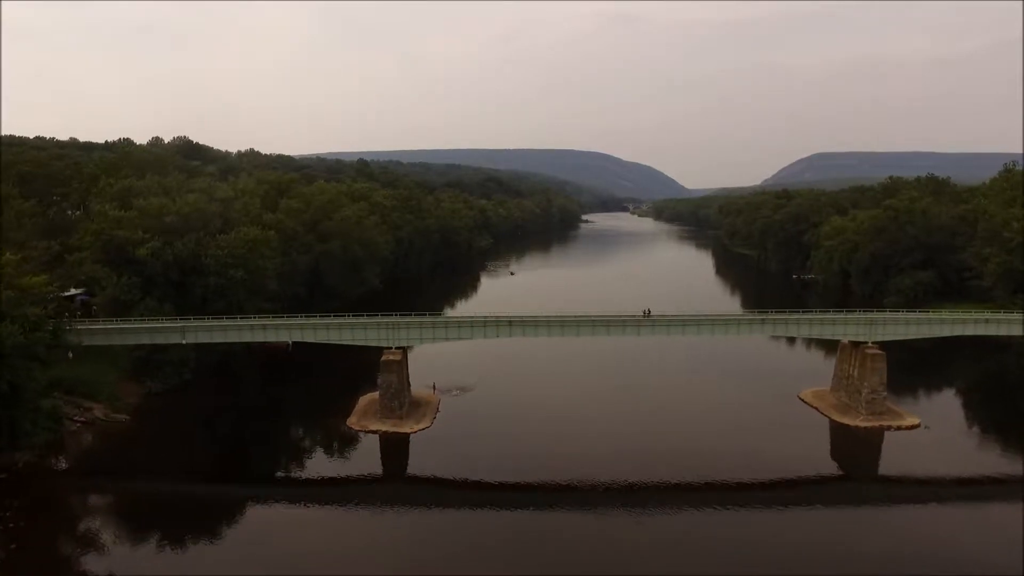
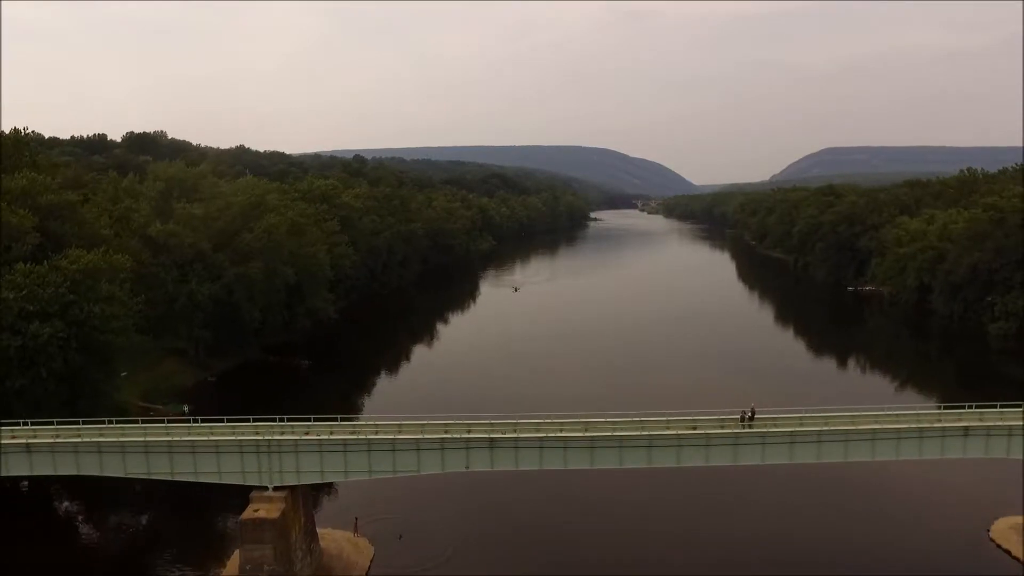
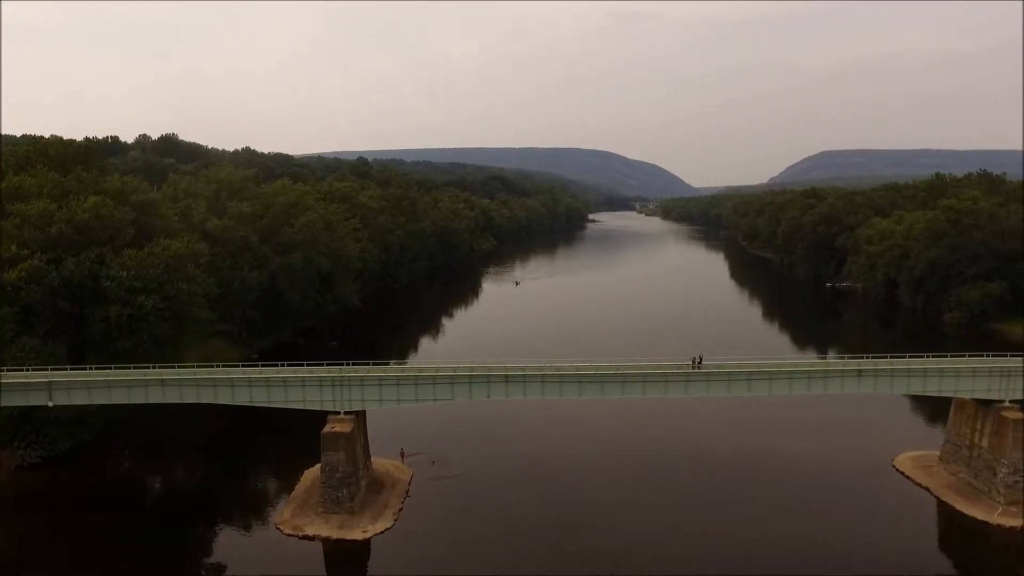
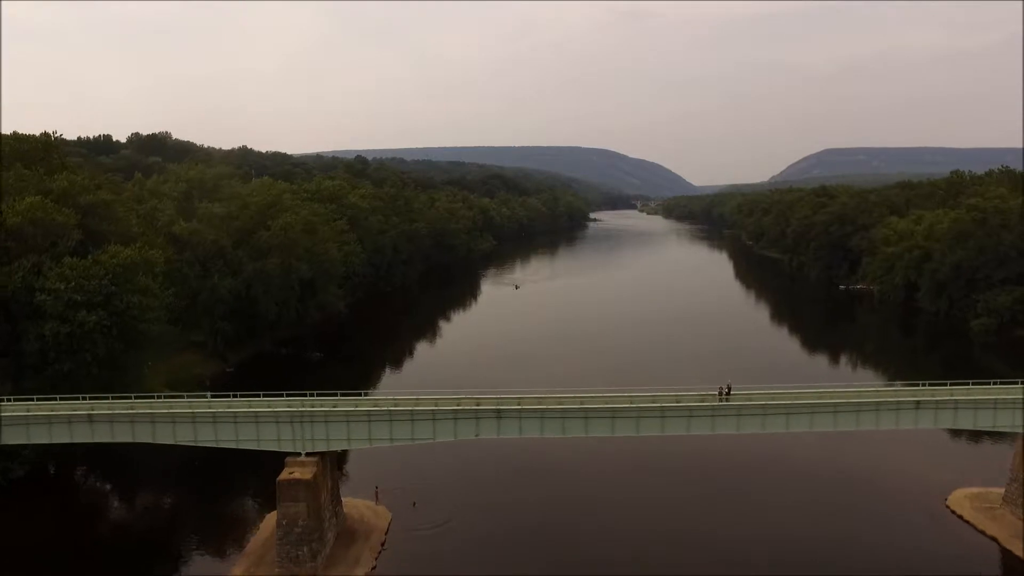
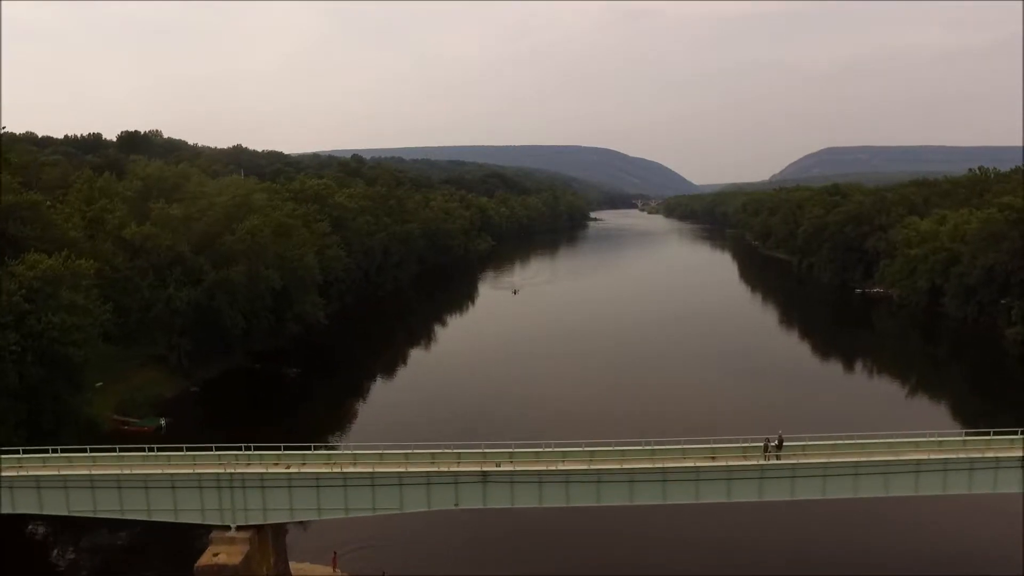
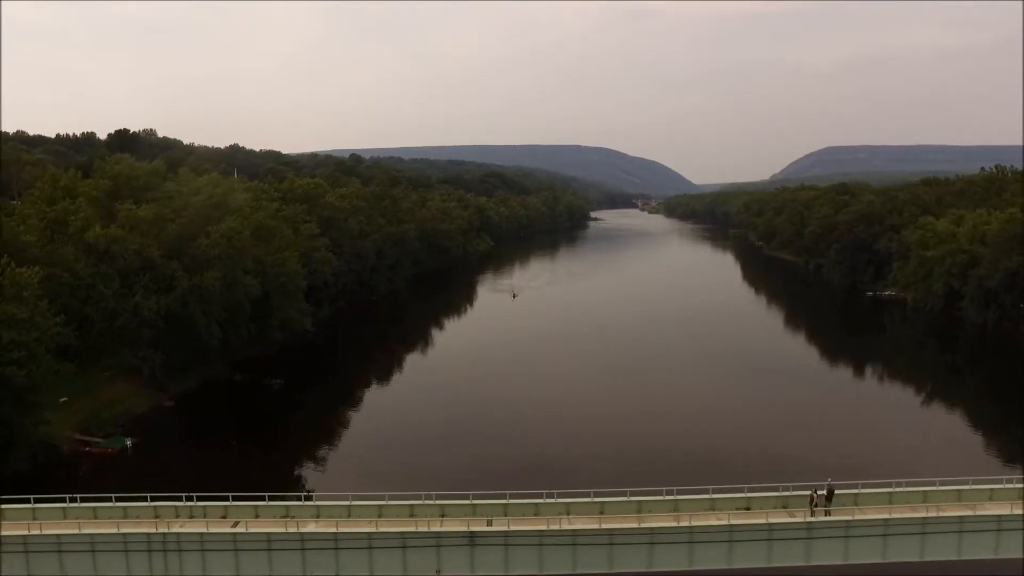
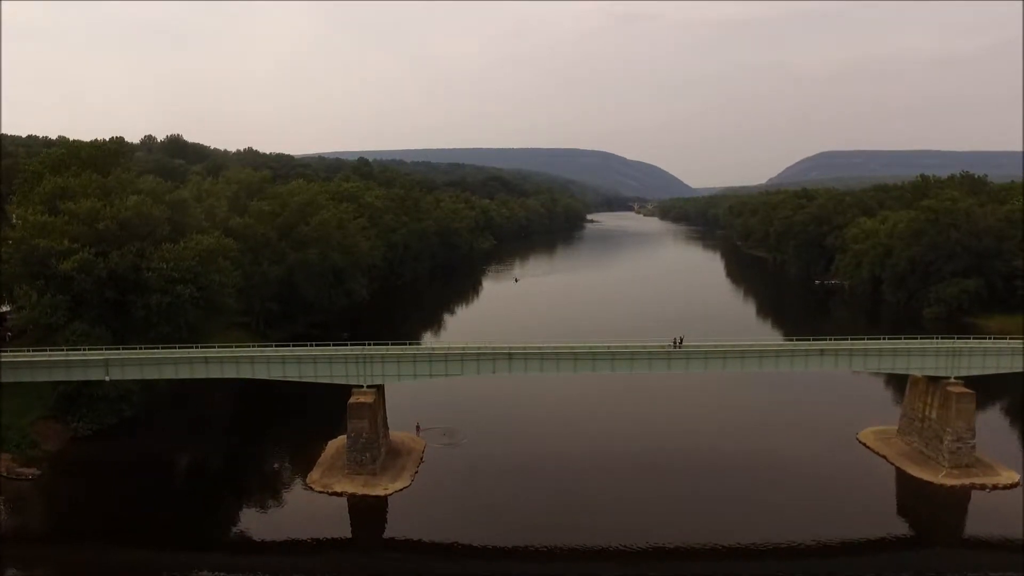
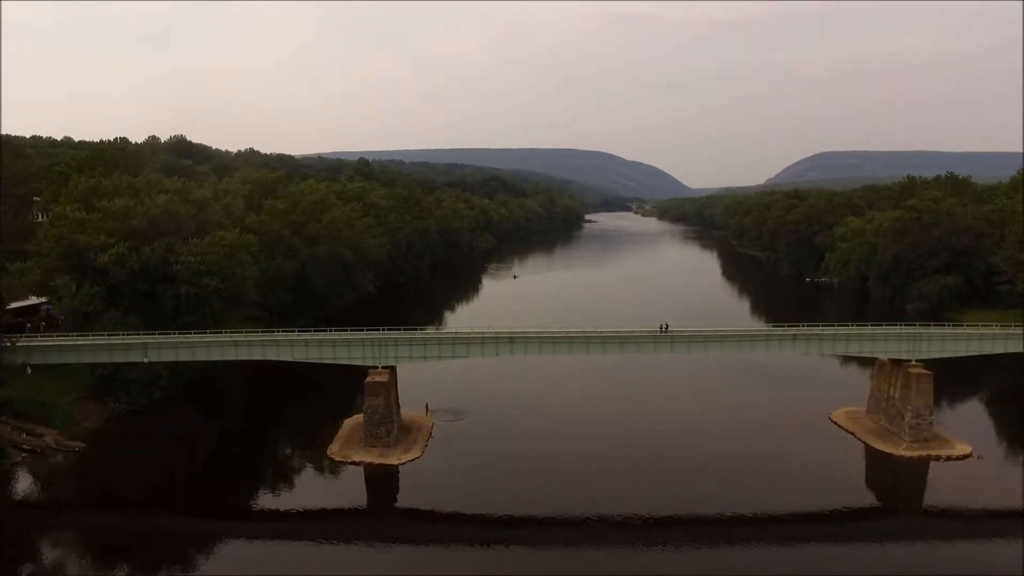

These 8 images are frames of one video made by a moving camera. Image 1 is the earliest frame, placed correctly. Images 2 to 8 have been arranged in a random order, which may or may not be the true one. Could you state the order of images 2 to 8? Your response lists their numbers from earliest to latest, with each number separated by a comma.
8, 7, 3, 4, 2, 5, 6
